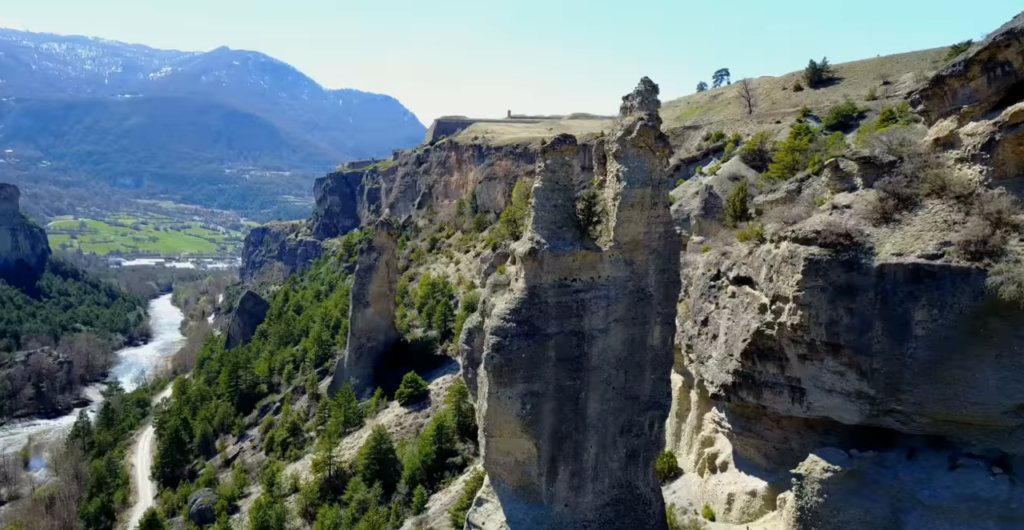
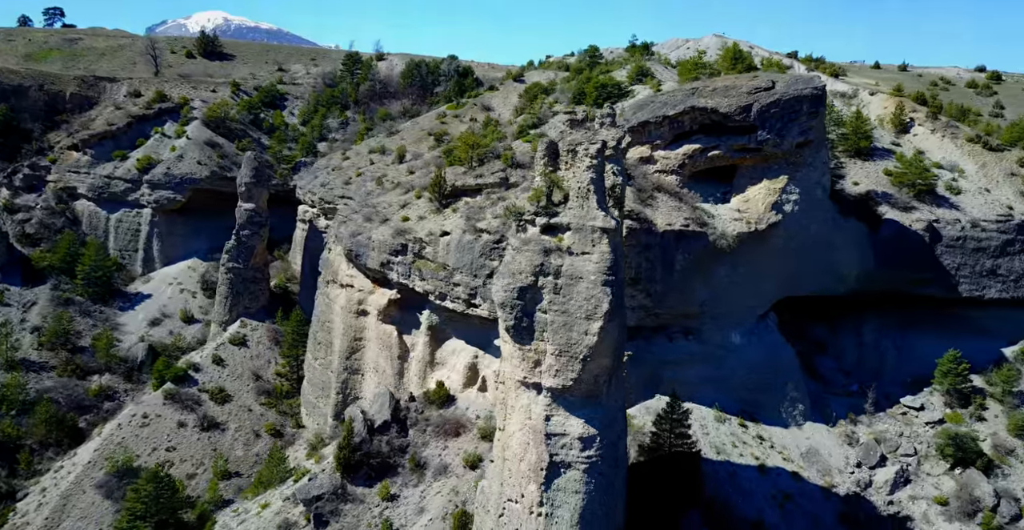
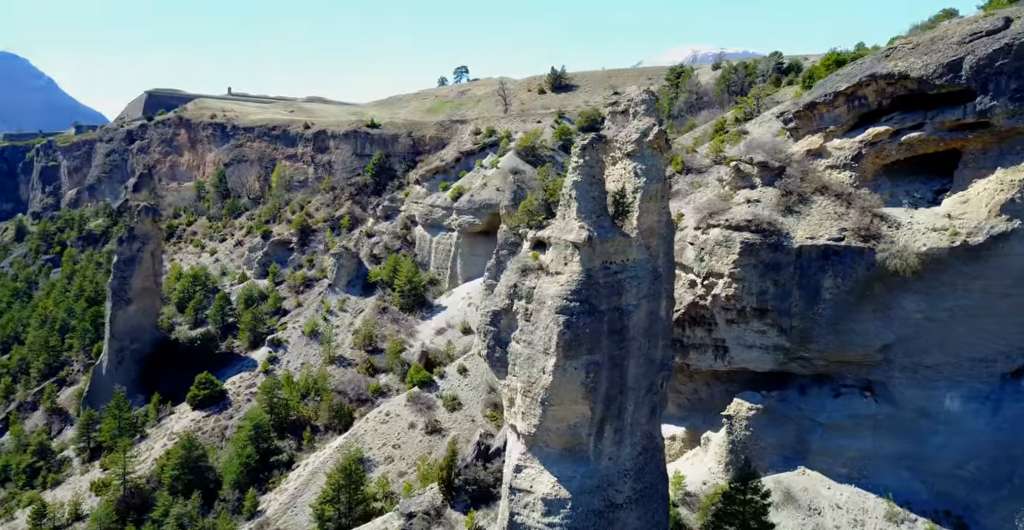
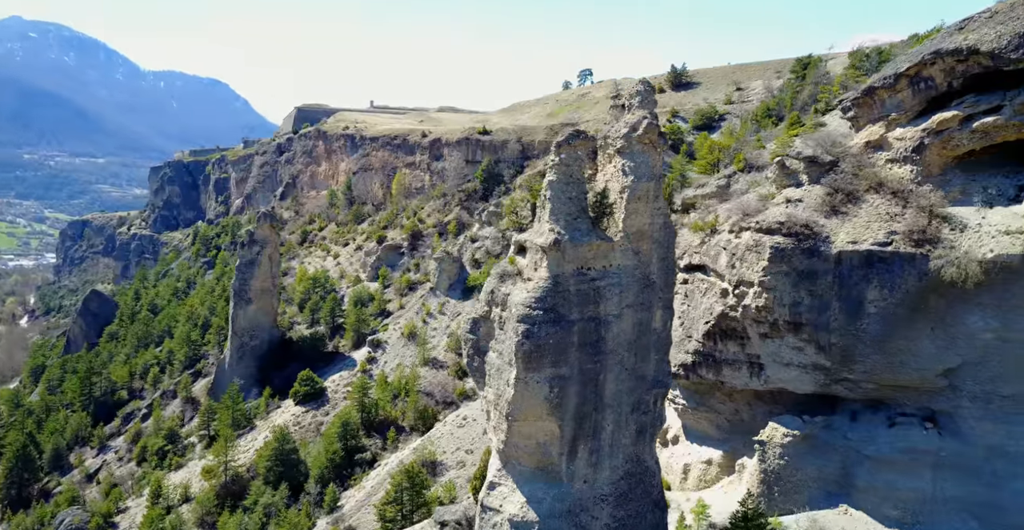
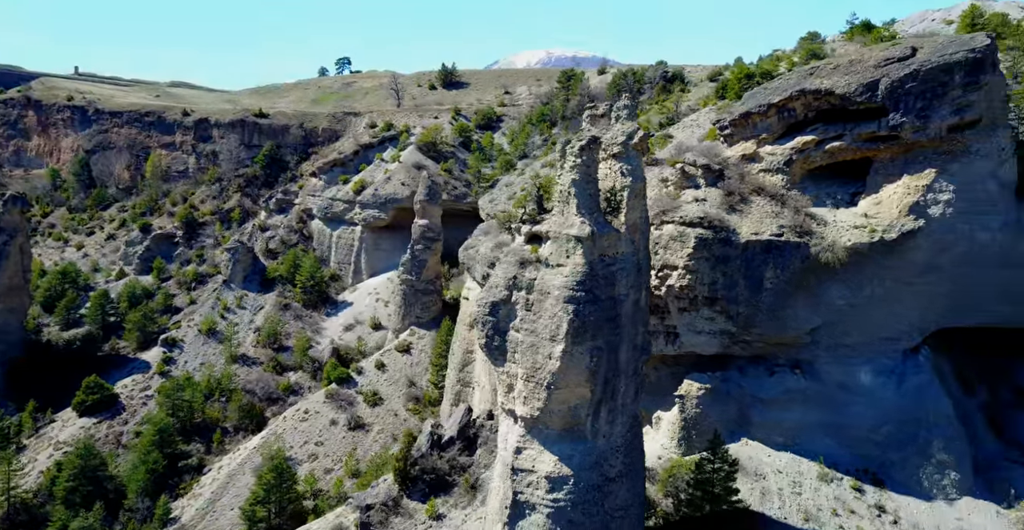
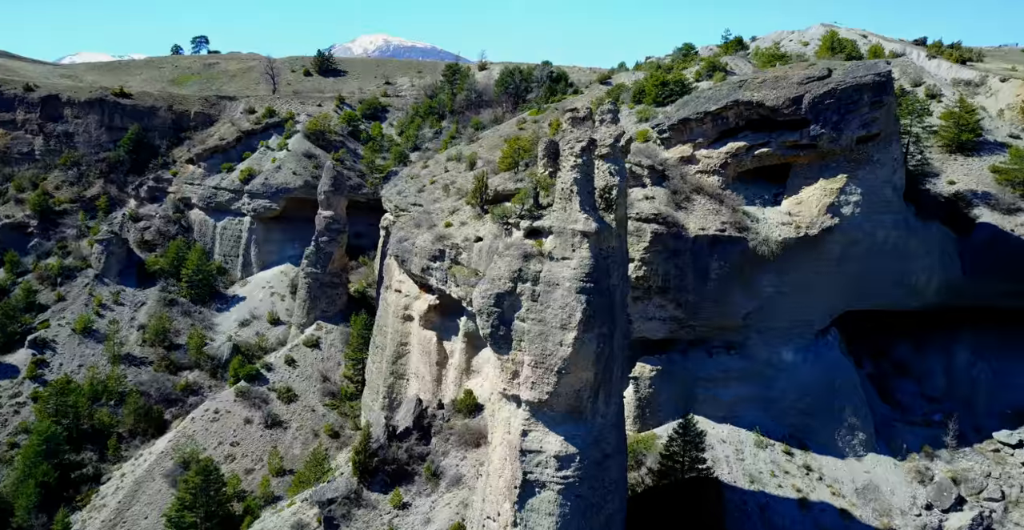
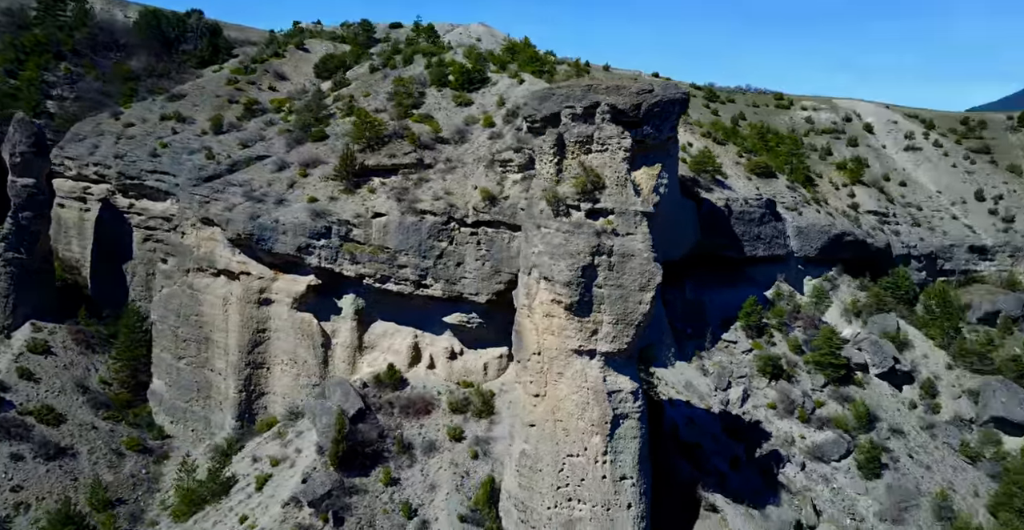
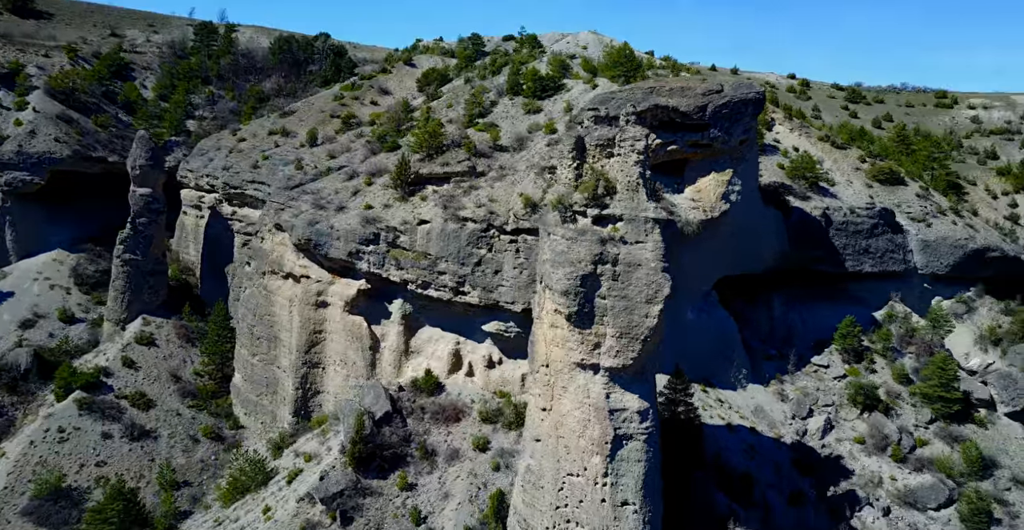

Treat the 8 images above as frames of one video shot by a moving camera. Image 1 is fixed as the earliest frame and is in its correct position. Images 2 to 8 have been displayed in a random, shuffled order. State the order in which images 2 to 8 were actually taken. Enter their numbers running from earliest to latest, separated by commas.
4, 3, 5, 6, 2, 8, 7
